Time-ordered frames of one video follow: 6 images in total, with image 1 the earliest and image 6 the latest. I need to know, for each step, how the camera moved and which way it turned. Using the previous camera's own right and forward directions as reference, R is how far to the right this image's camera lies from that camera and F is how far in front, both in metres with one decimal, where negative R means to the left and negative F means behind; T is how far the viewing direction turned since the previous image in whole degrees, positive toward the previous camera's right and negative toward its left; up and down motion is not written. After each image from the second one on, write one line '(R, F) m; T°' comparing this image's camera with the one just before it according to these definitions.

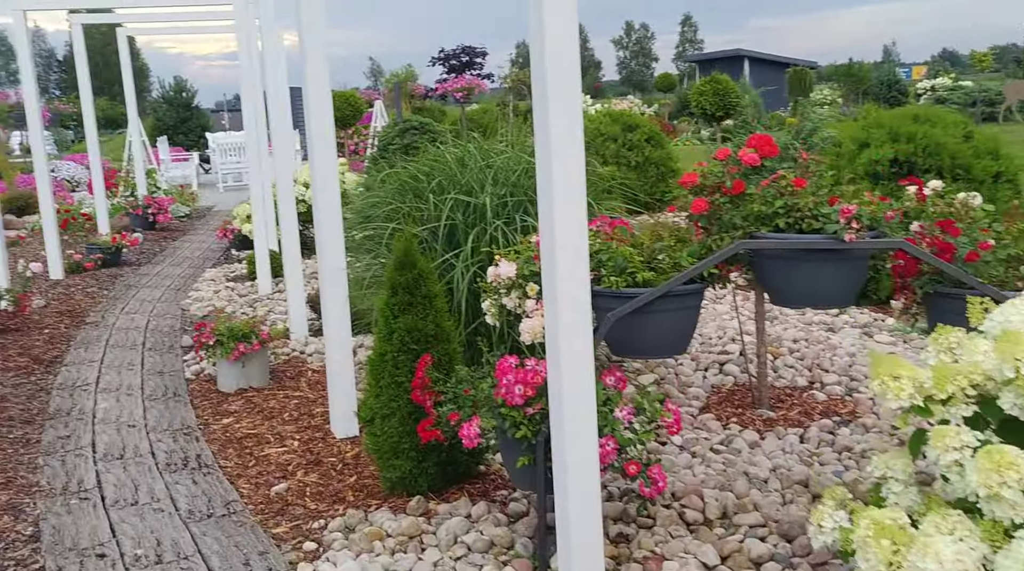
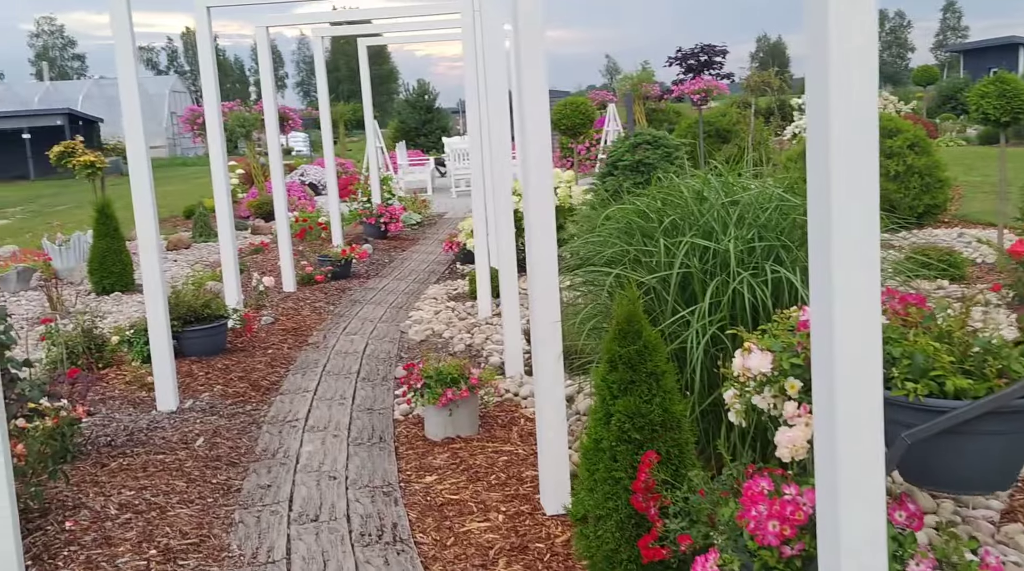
(0.0, +0.5) m; -13°
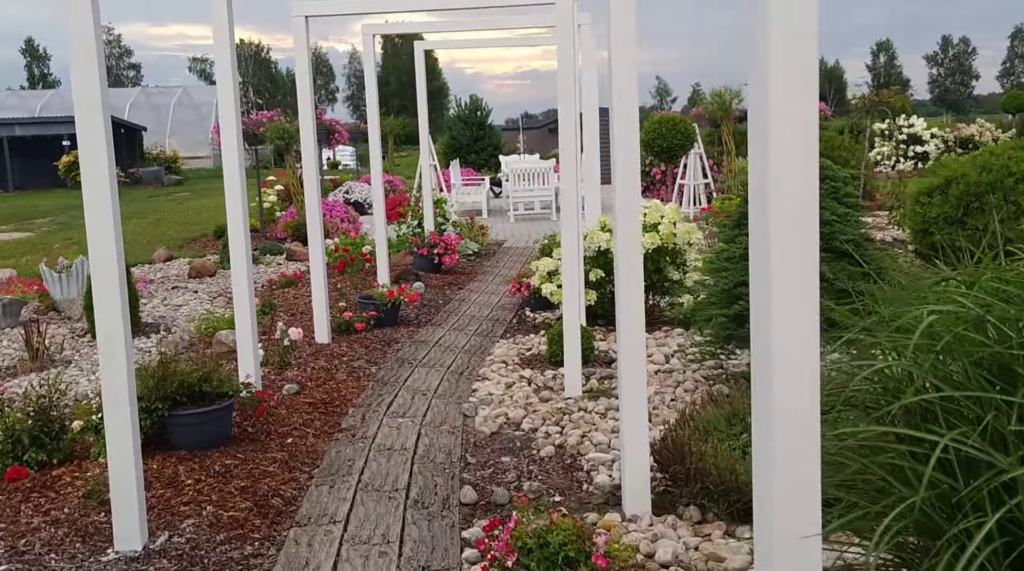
(-0.3, +1.5) m; -2°
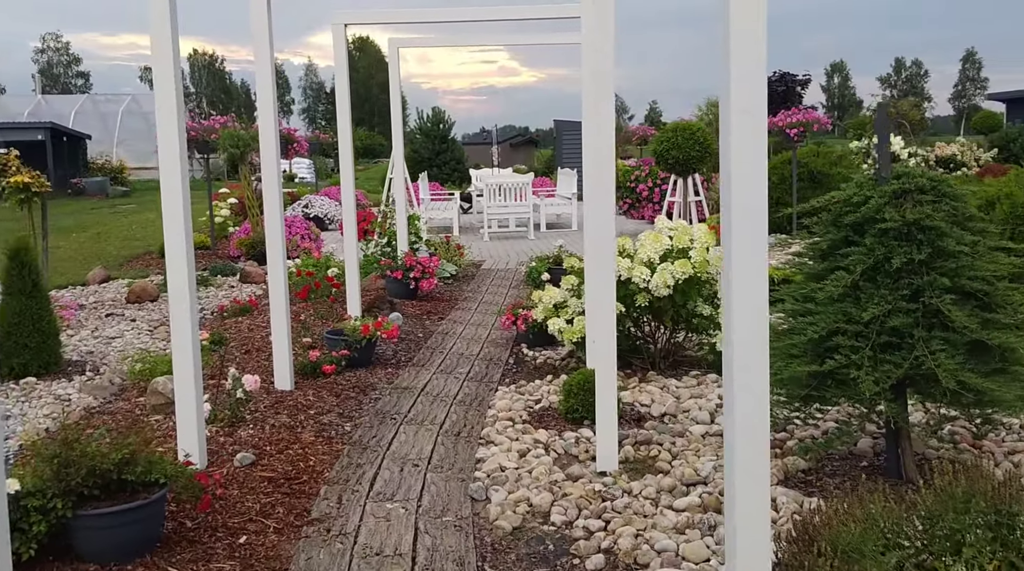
(-0.2, +1.0) m; +3°
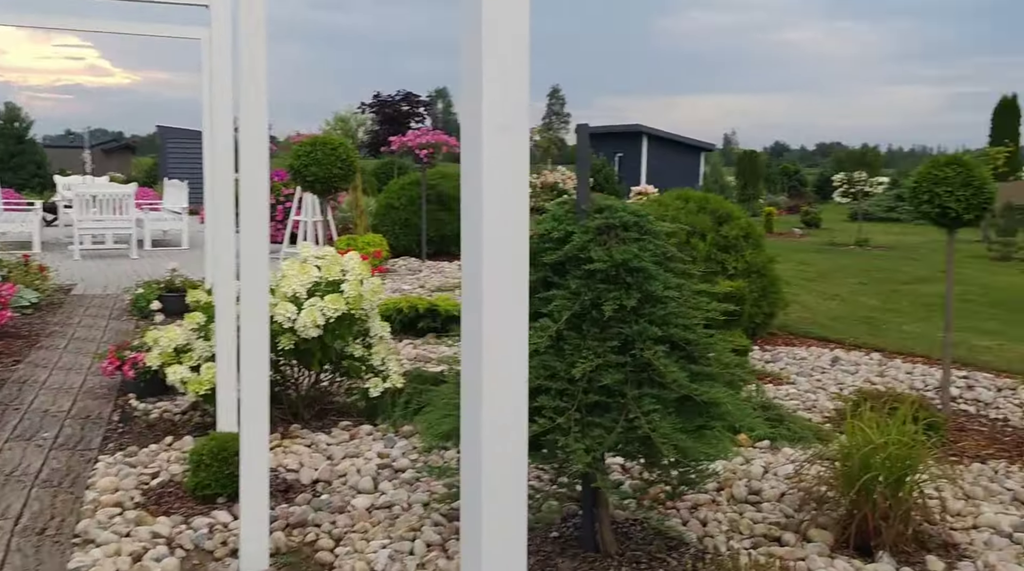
(-0.1, +0.7) m; +23°
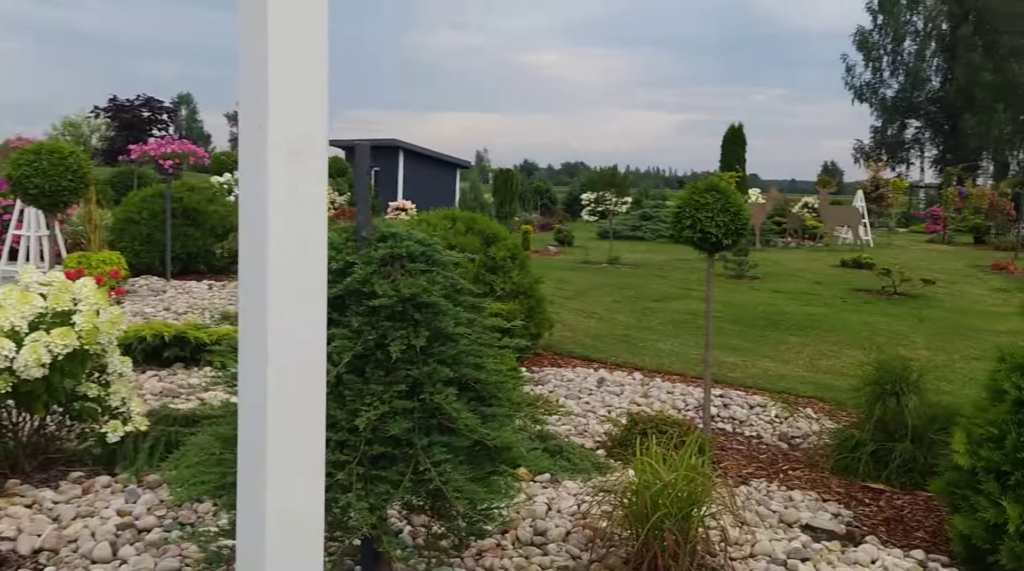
(-0.1, +0.3) m; +14°
